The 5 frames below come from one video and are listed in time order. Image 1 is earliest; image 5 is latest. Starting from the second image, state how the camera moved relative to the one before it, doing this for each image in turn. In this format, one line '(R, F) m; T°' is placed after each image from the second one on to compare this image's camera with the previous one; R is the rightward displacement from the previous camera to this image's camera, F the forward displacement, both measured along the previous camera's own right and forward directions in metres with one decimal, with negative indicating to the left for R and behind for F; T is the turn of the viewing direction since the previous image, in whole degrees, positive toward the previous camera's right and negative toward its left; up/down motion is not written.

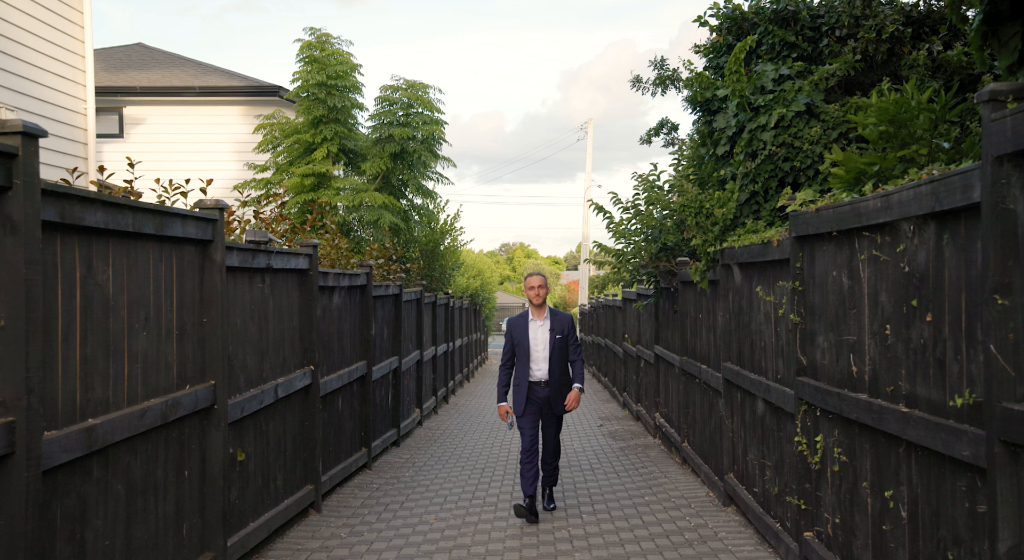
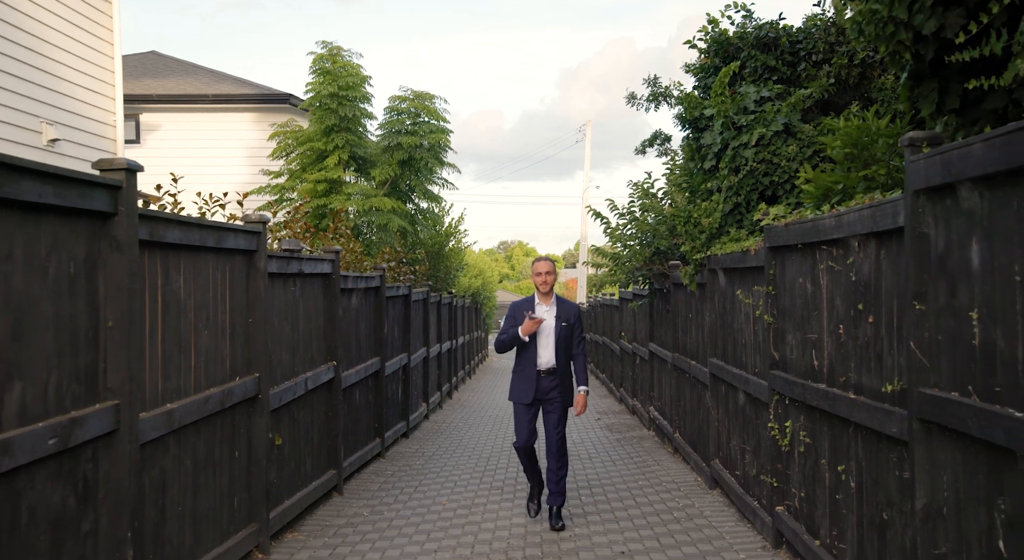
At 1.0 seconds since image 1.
(-0.1, -0.6) m; 0°
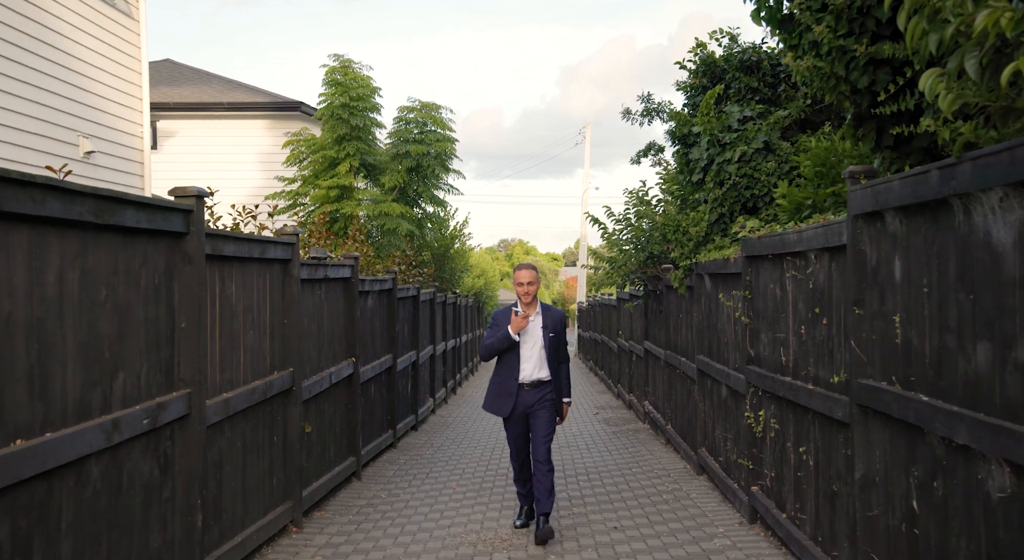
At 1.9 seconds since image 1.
(0.0, -0.7) m; 0°
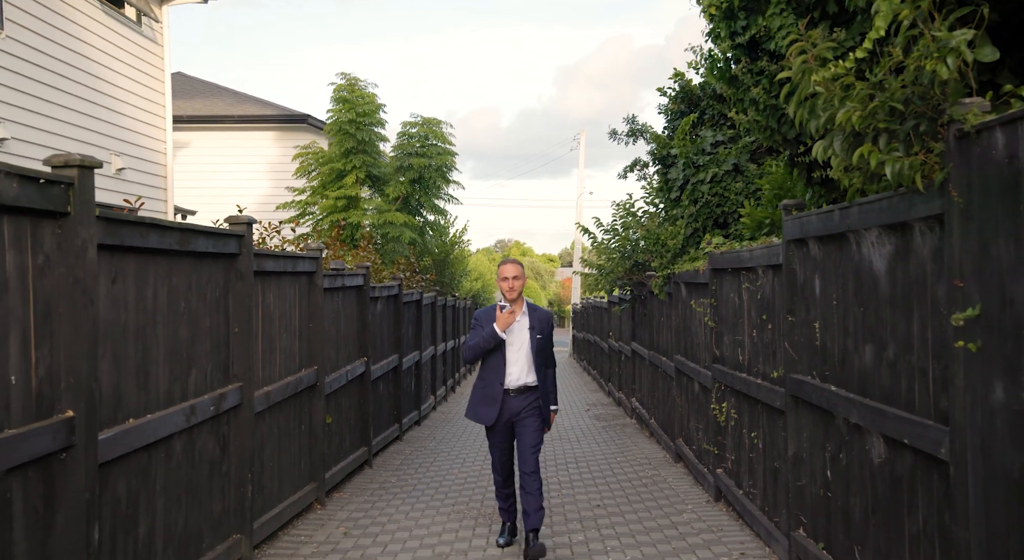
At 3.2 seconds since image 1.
(0.0, -0.9) m; 0°
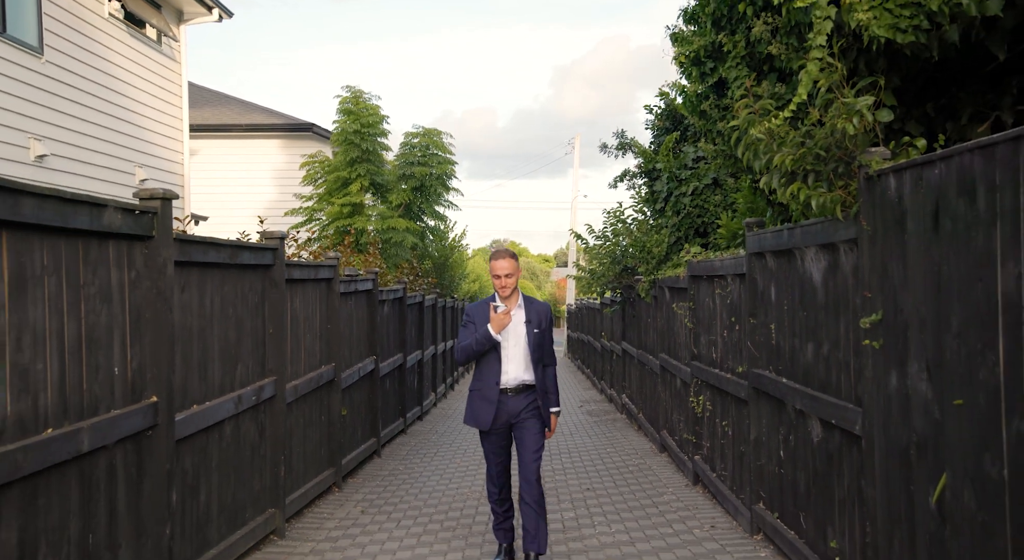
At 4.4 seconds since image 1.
(0.0, -0.8) m; 0°
